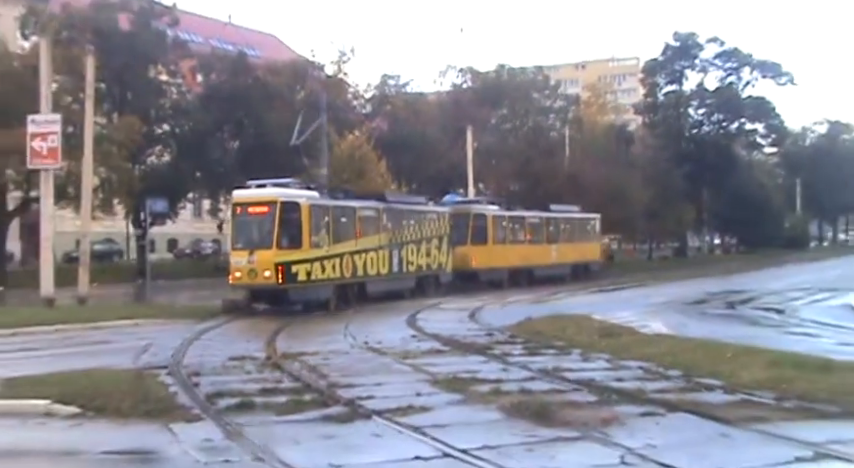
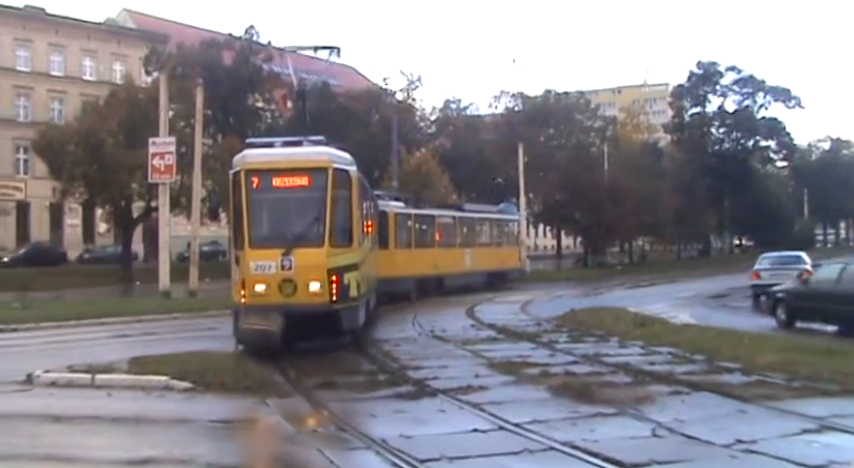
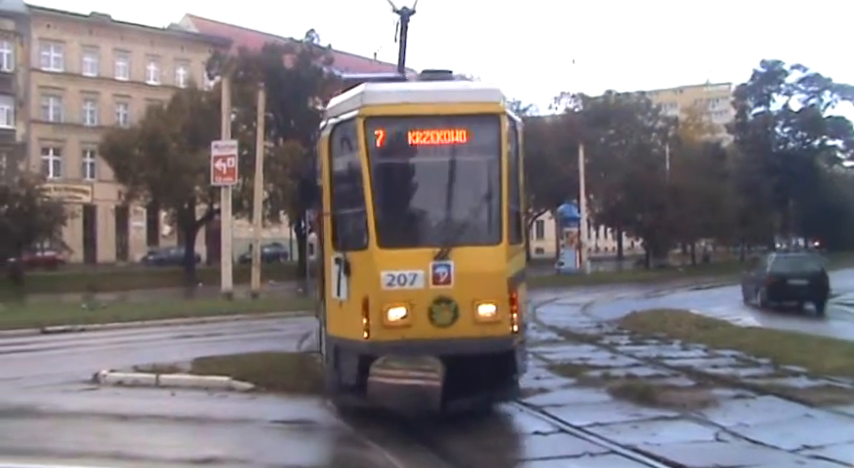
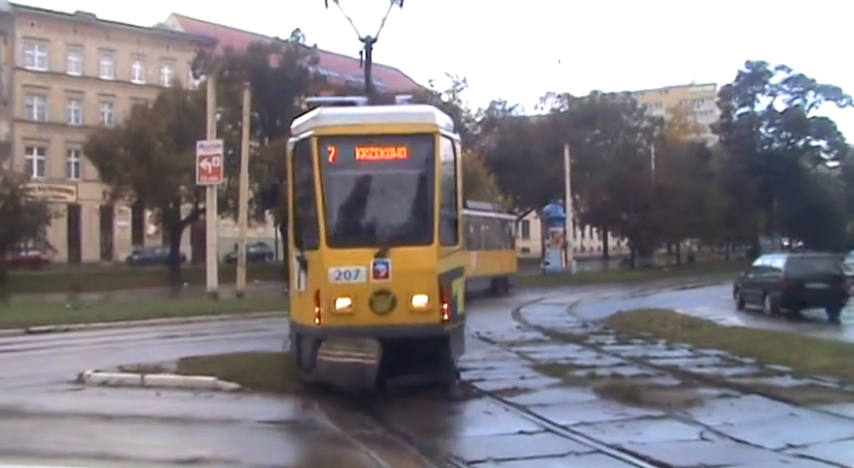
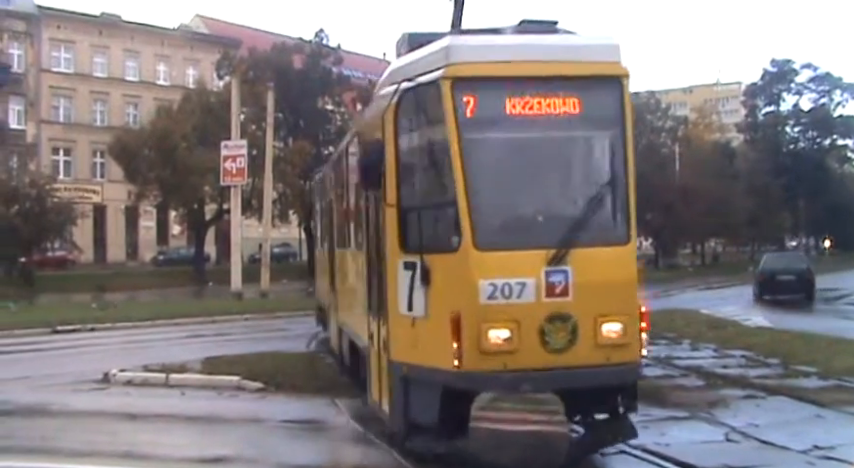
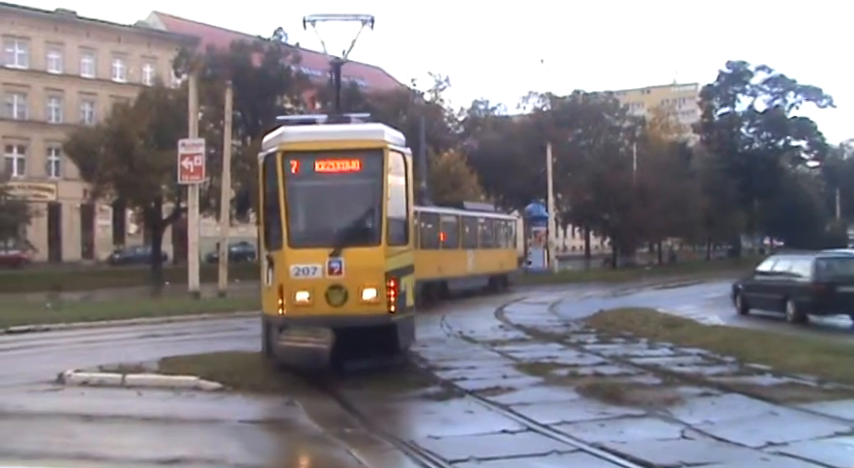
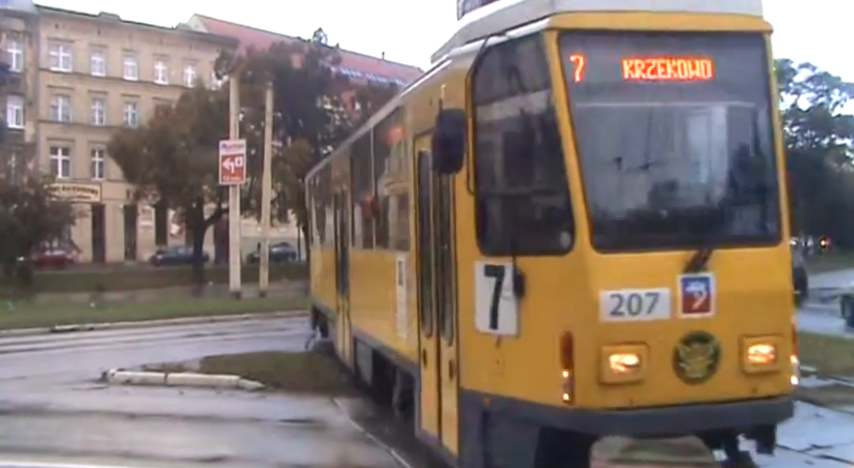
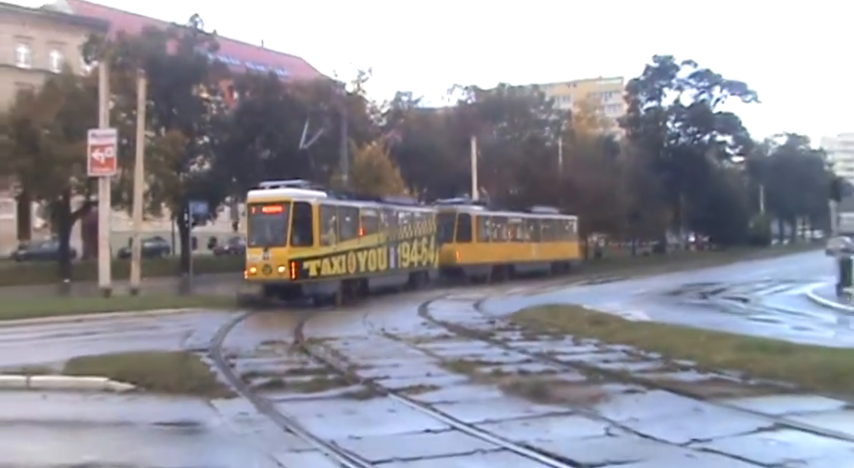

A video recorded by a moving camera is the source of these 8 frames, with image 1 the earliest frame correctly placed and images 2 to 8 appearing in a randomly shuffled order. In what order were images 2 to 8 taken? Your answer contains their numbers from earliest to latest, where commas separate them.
8, 2, 6, 4, 3, 5, 7
